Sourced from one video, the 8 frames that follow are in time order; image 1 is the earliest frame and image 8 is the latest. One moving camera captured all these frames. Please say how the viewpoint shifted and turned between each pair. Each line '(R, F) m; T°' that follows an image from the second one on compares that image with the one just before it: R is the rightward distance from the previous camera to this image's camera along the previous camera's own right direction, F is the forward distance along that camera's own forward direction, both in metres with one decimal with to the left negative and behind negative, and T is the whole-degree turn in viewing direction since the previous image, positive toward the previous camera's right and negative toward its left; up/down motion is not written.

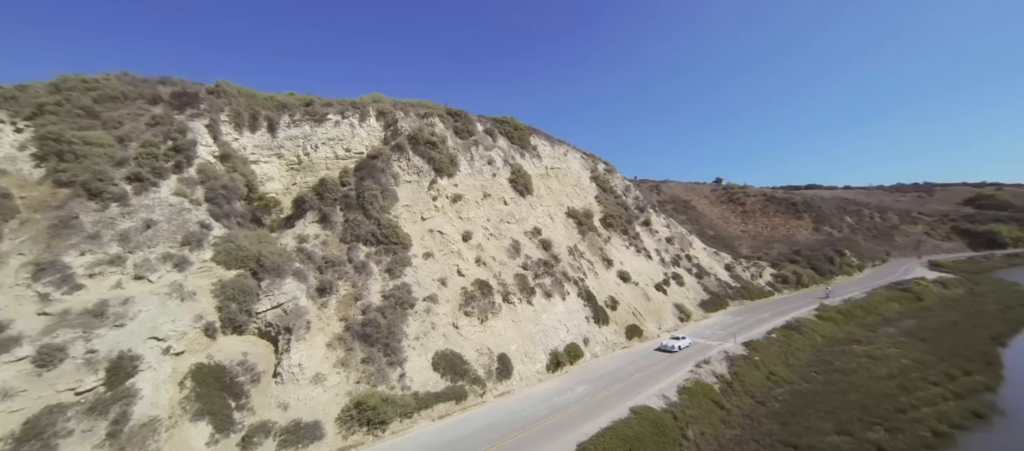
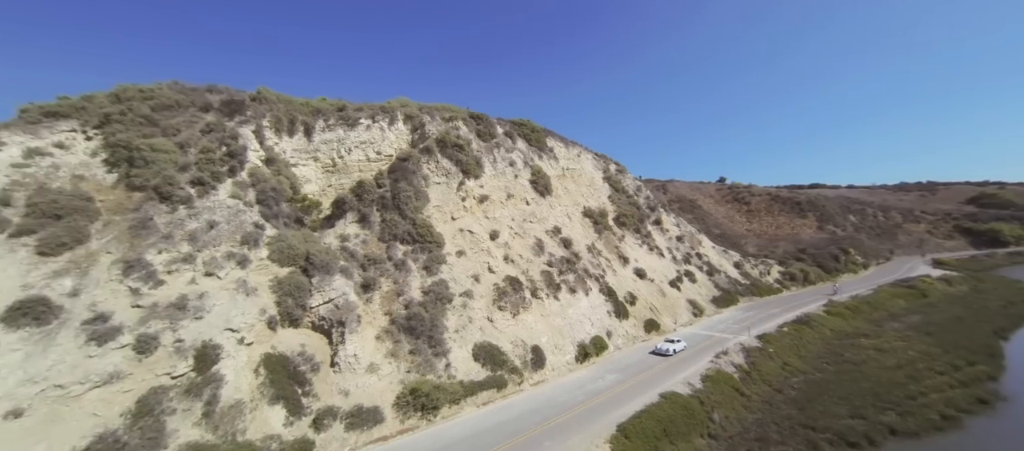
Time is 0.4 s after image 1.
(-1.9, -1.3) m; 0°
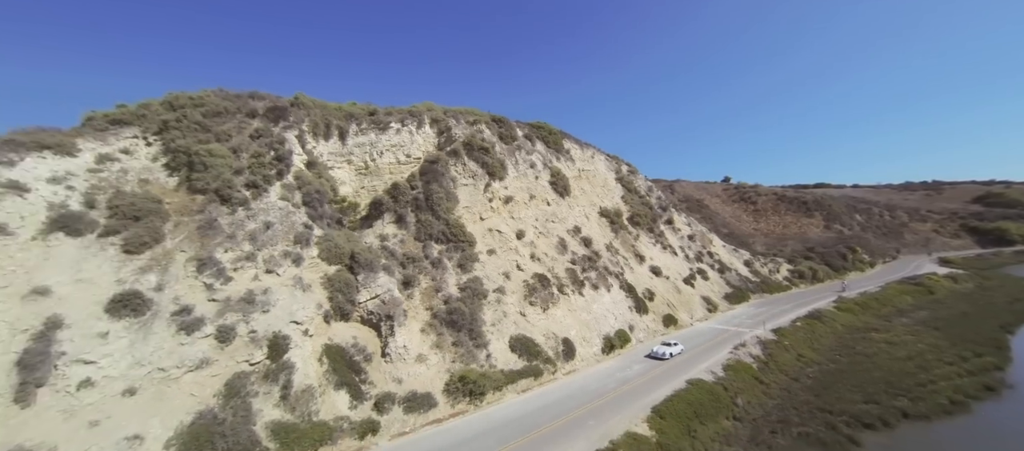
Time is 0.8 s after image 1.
(-1.8, -1.3) m; 0°
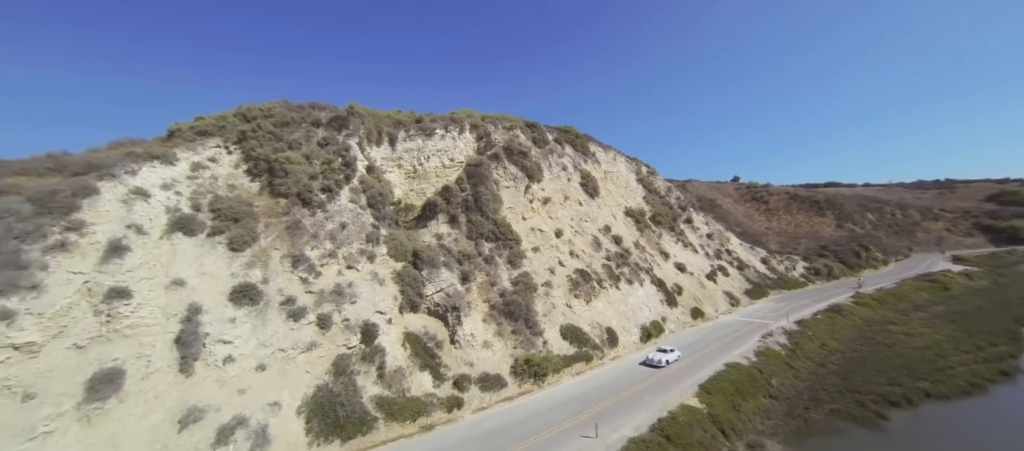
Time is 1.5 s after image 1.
(-2.9, -2.1) m; -1°
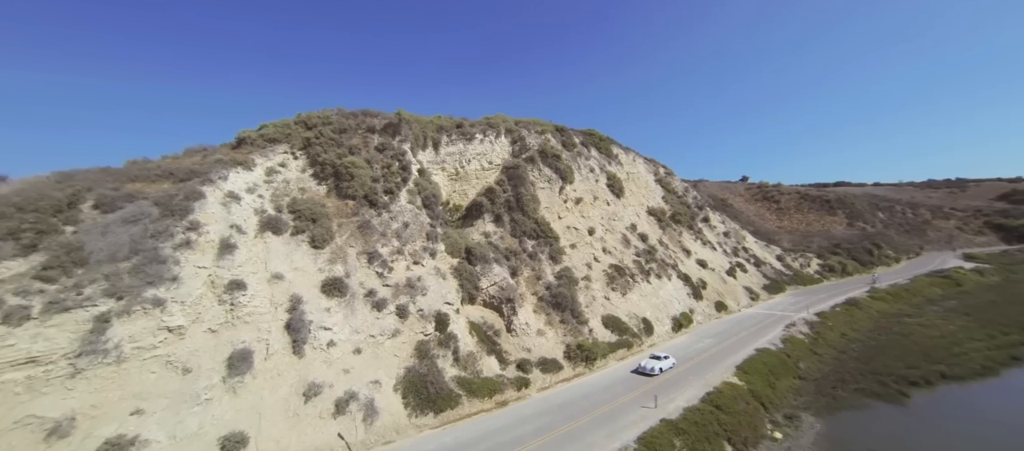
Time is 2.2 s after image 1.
(-2.9, -2.1) m; -1°
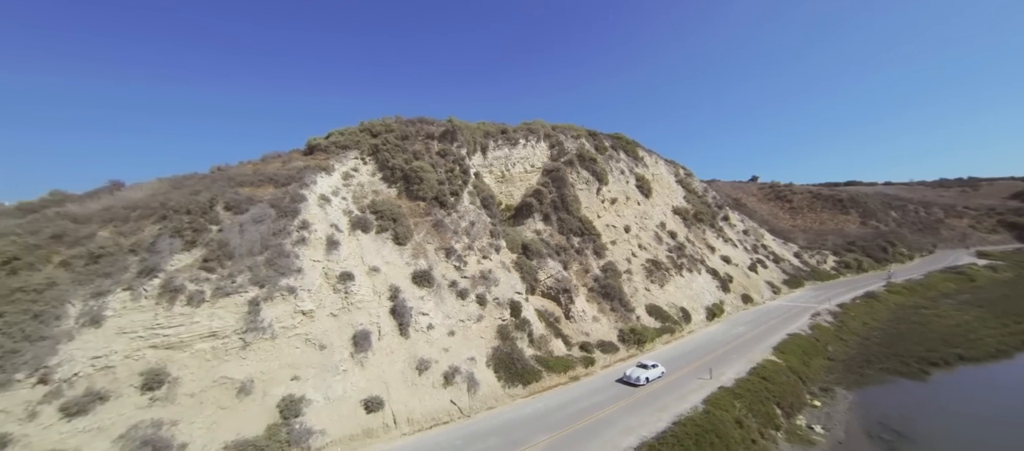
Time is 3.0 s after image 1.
(-3.6, -2.7) m; -1°
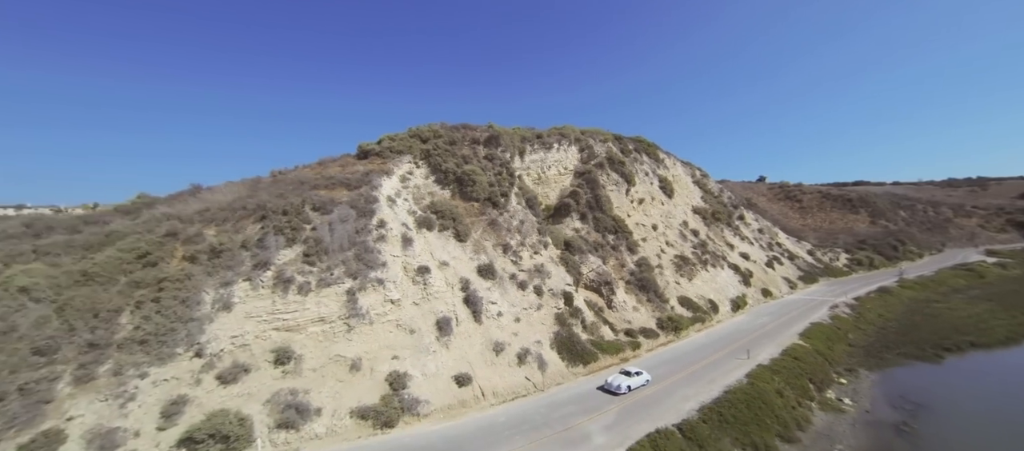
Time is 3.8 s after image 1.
(-3.4, -2.5) m; 0°
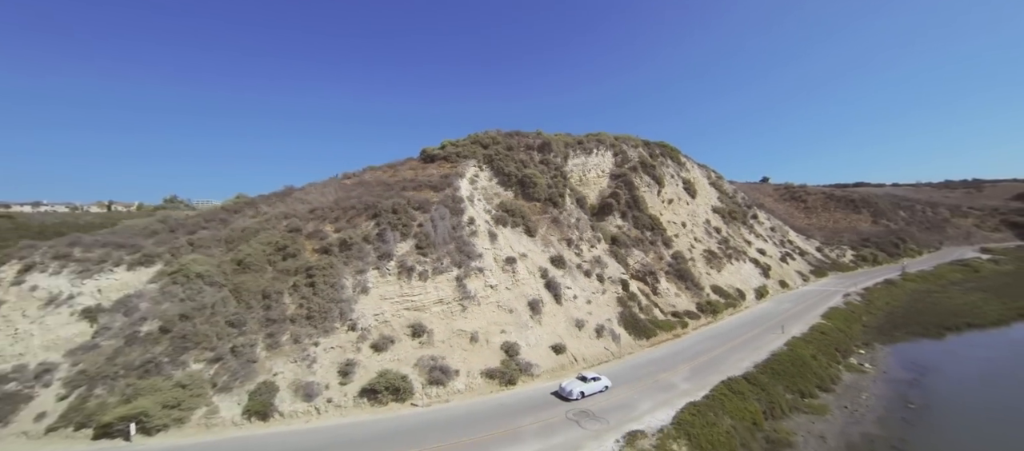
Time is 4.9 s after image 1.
(-5.4, -4.0) m; 0°
